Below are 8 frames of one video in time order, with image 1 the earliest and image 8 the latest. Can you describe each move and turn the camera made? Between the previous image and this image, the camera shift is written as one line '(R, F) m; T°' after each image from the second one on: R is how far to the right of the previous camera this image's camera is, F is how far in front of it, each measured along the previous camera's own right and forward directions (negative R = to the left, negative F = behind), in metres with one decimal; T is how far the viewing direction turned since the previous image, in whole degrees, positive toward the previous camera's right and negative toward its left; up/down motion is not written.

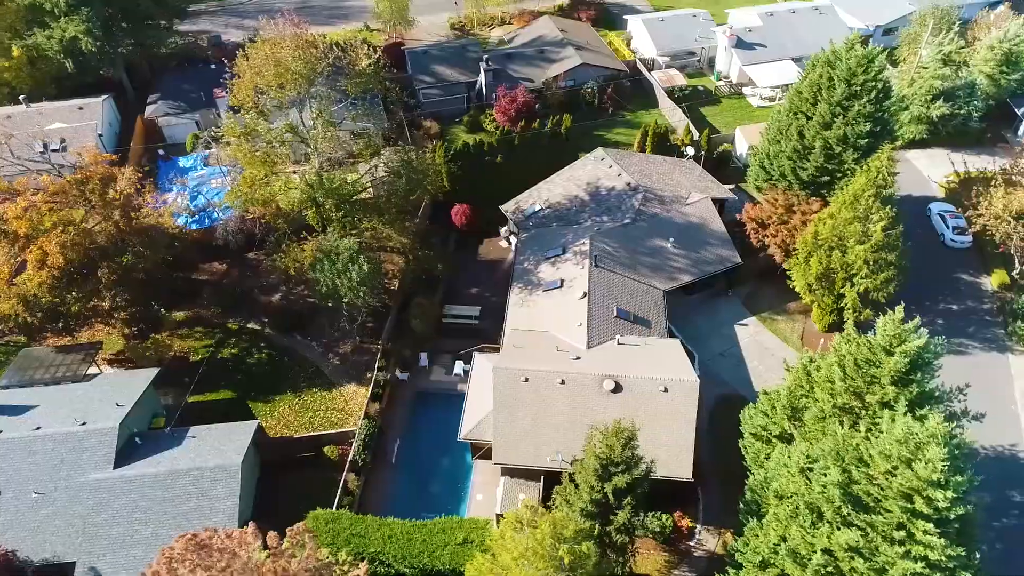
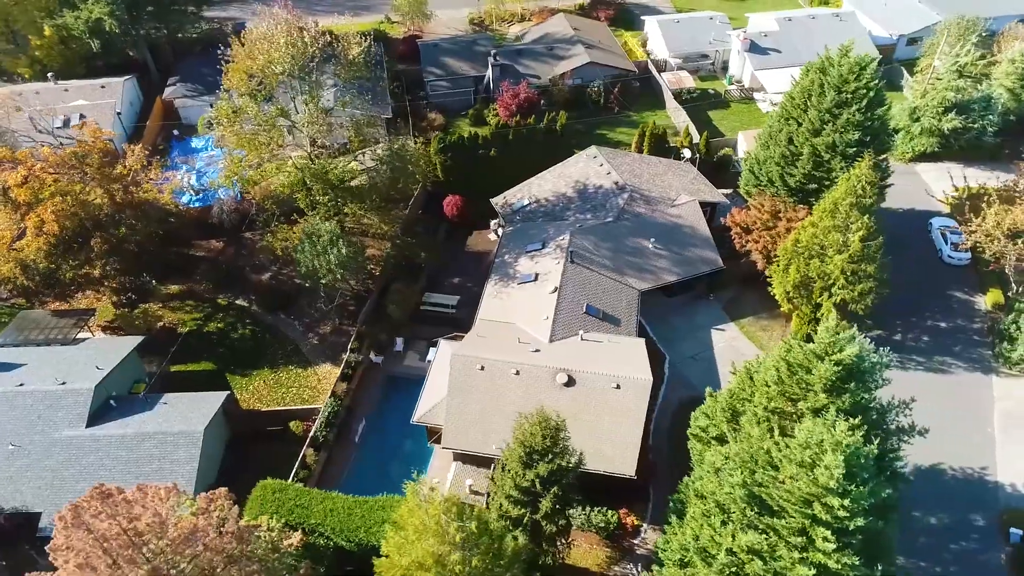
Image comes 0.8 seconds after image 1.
(+3.2, -0.3) m; -3°
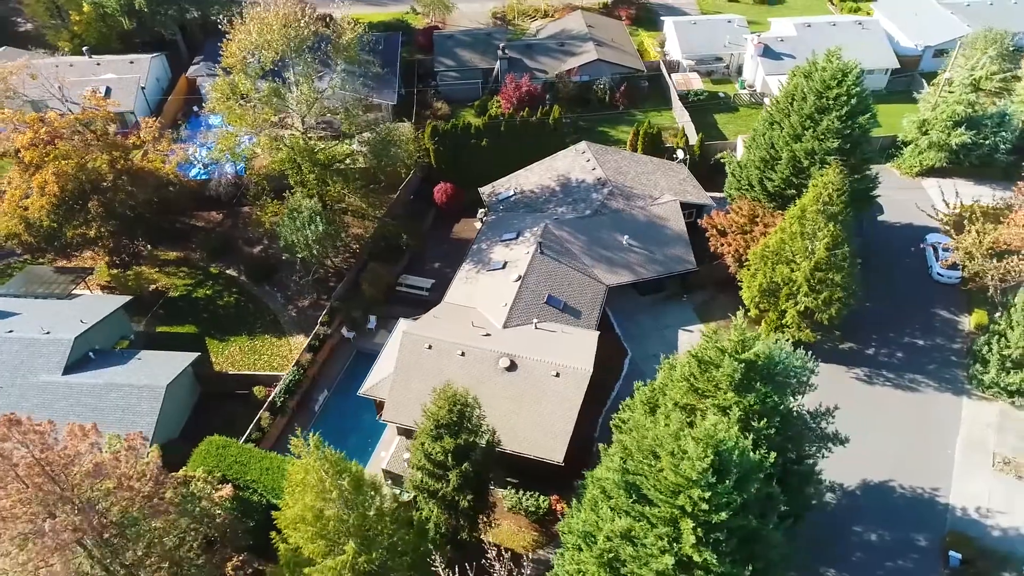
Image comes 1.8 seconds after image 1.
(+4.1, -0.5) m; -4°
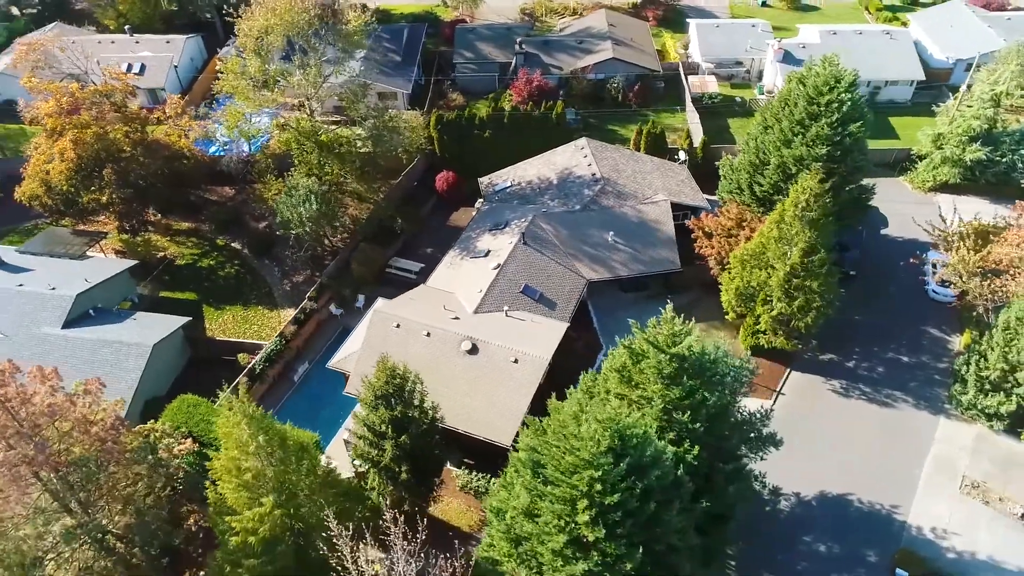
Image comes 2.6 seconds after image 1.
(+3.4, -0.5) m; -4°
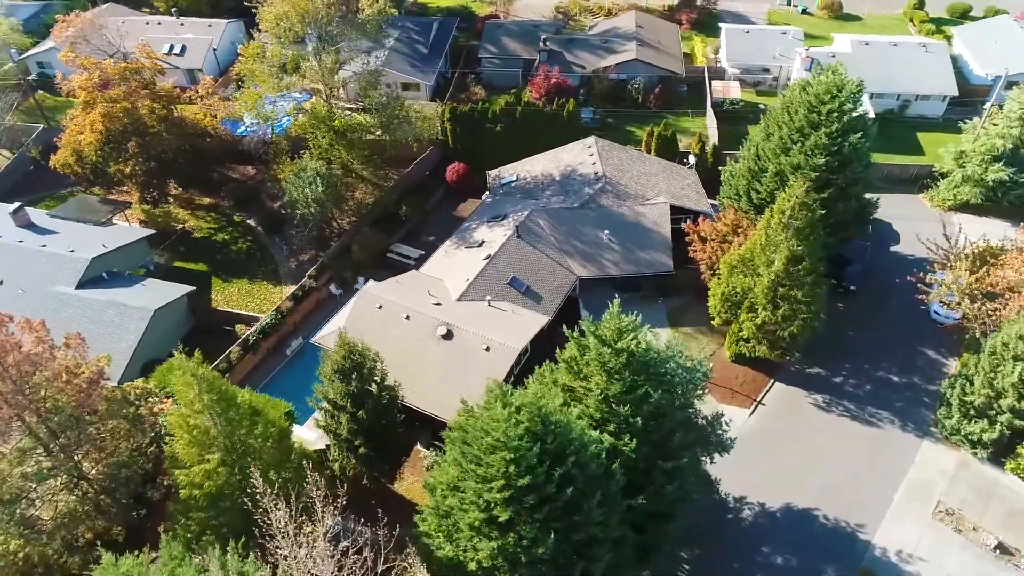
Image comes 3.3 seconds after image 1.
(+3.0, -0.4) m; -4°
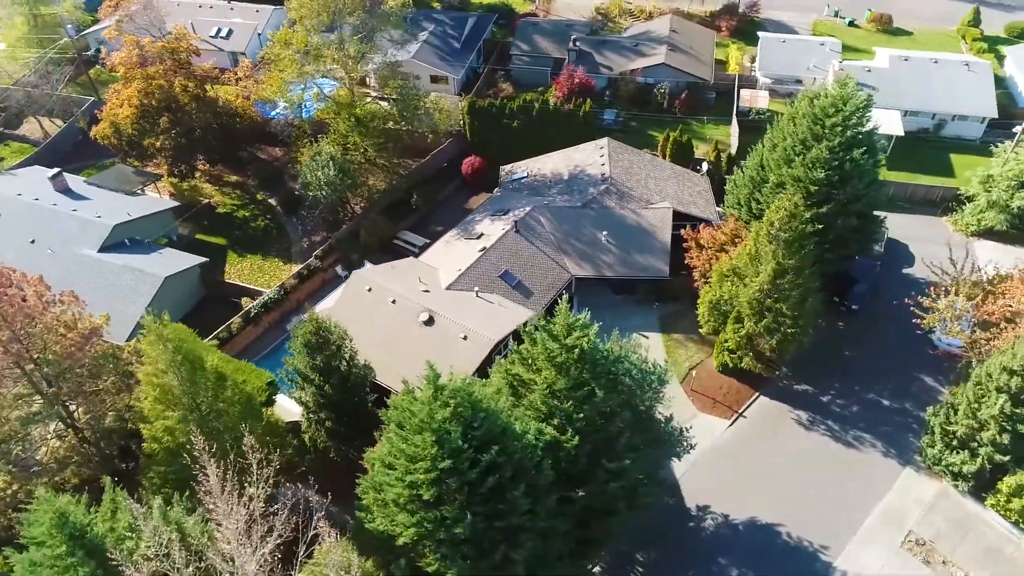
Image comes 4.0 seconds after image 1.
(+3.1, -0.4) m; -5°
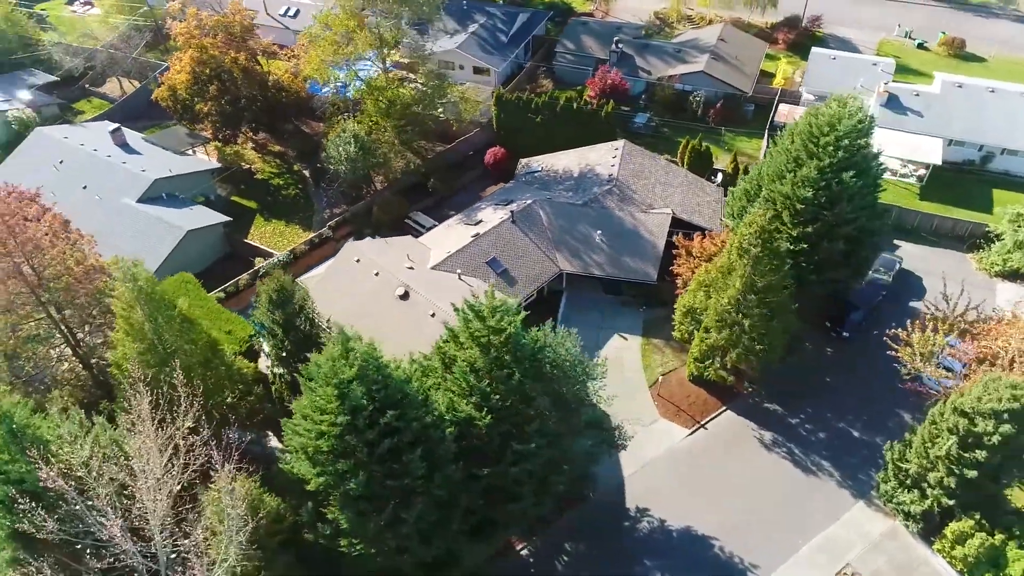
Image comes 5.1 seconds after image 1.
(+4.9, -0.7) m; -7°
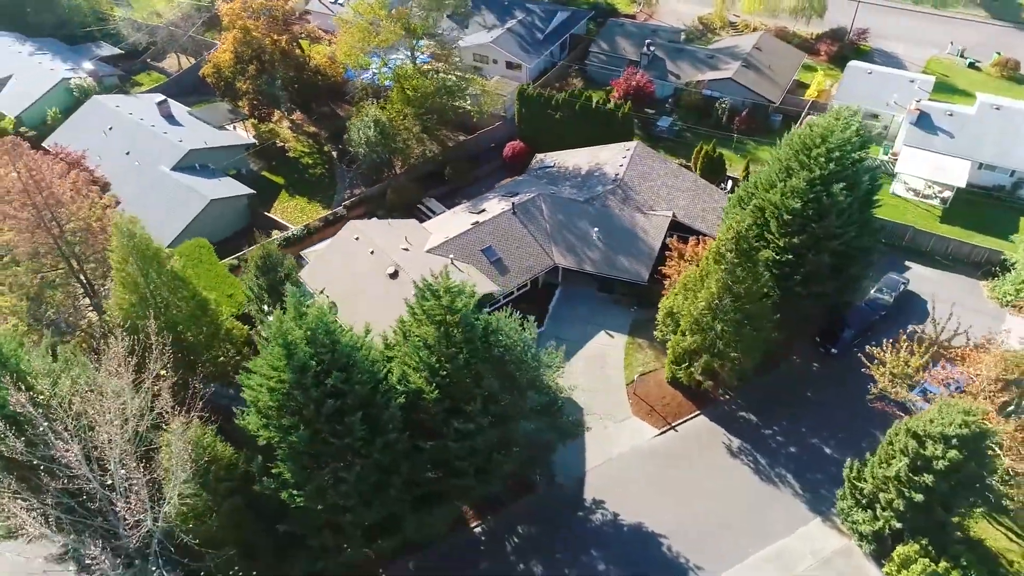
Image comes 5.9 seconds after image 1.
(+3.6, -0.7) m; -5°
